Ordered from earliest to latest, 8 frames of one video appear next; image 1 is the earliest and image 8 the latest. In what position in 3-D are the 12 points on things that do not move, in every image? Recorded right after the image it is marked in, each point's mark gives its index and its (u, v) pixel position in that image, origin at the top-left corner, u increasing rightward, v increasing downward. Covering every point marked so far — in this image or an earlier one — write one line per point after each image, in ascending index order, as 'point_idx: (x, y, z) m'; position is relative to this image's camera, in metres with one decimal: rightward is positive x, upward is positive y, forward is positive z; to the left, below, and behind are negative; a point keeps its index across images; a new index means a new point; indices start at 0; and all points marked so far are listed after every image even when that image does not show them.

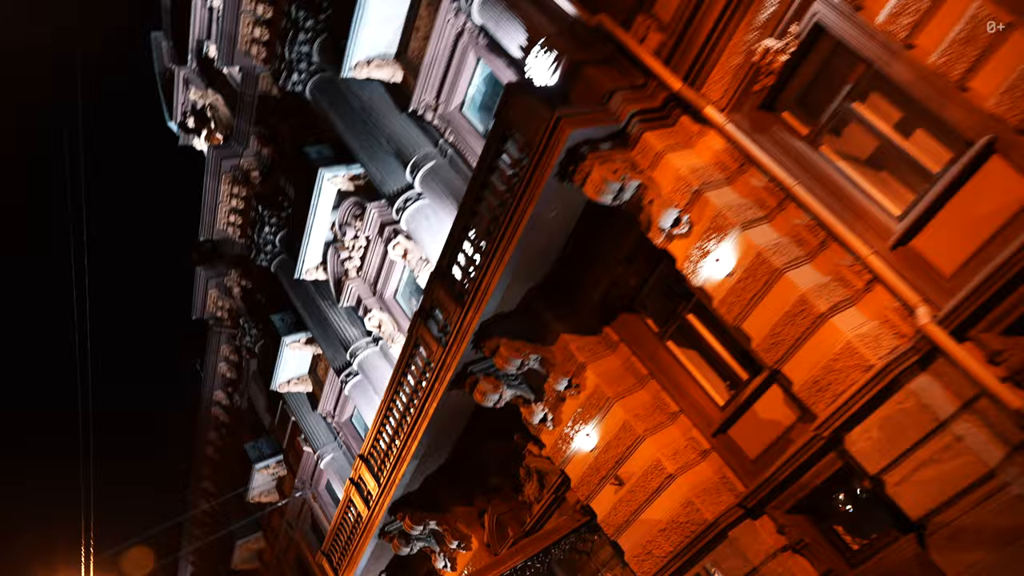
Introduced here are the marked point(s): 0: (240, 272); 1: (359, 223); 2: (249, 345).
0: (-6.8, +0.3, +19.4) m
1: (-2.8, +1.2, +14.2) m
2: (-6.6, -1.4, +19.5) m
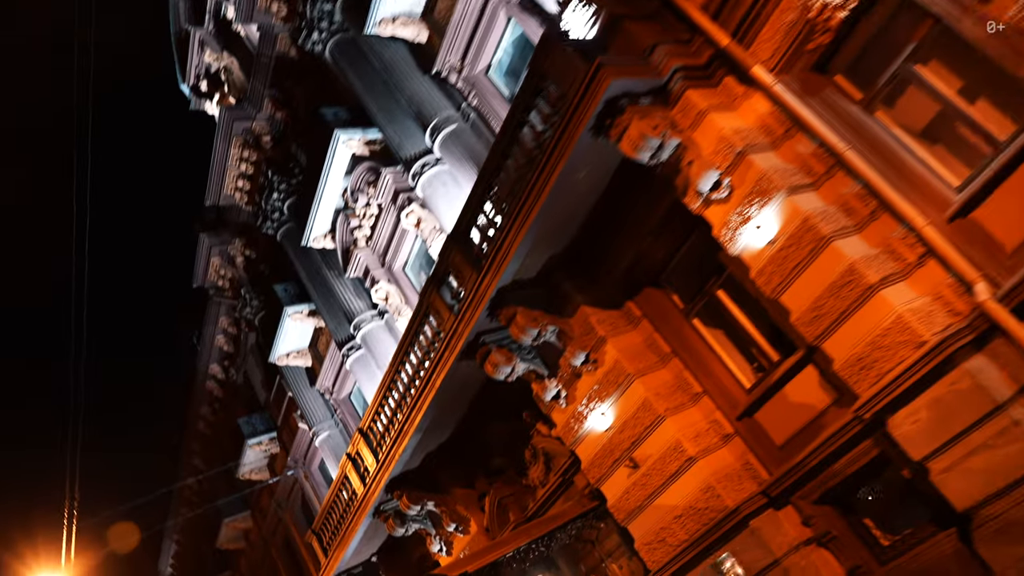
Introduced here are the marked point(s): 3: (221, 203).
0: (-6.5, +1.1, +18.9) m
1: (-2.5, +1.8, +13.7) m
2: (-6.4, -0.7, +19.0) m
3: (-6.8, +2.0, +18.2) m
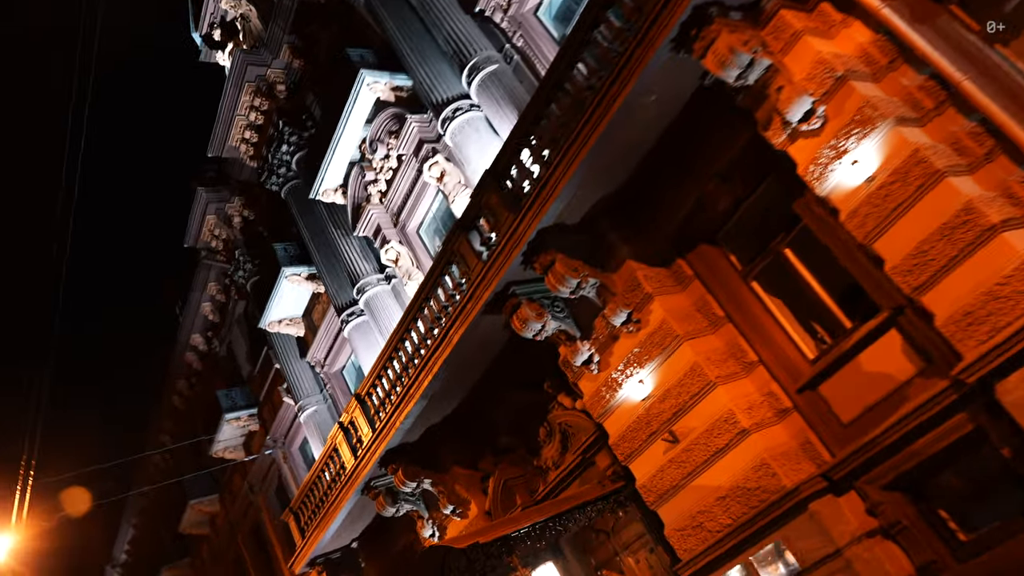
0: (-6.2, +2.0, +17.8) m
1: (-1.9, +2.5, +12.8) m
2: (-6.2, +0.2, +17.8) m
3: (-6.4, +2.9, +17.2) m
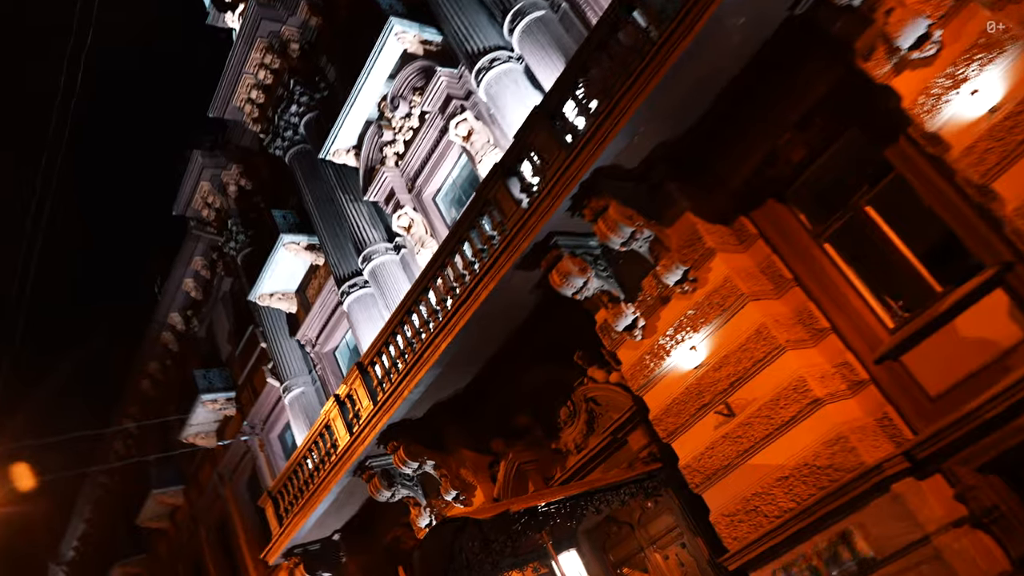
0: (-5.9, +2.5, +16.8) m
1: (-1.4, +3.0, +12.0) m
2: (-6.0, +0.8, +16.7) m
3: (-6.0, +3.6, +16.2) m
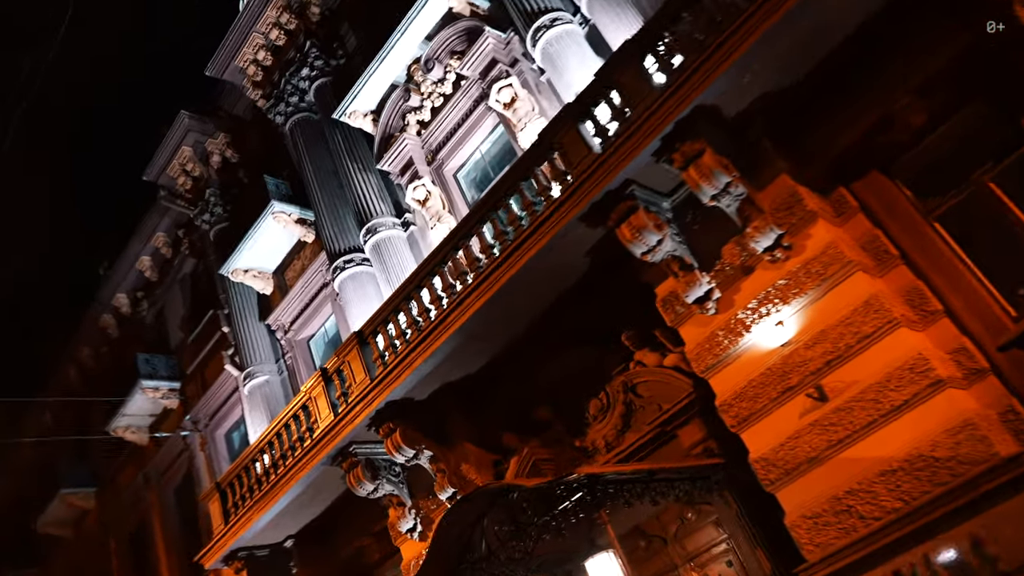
0: (-5.6, +3.0, +15.5) m
1: (-0.8, +3.3, +11.1) m
2: (-6.0, +1.2, +15.2) m
3: (-5.6, +4.0, +15.0) m
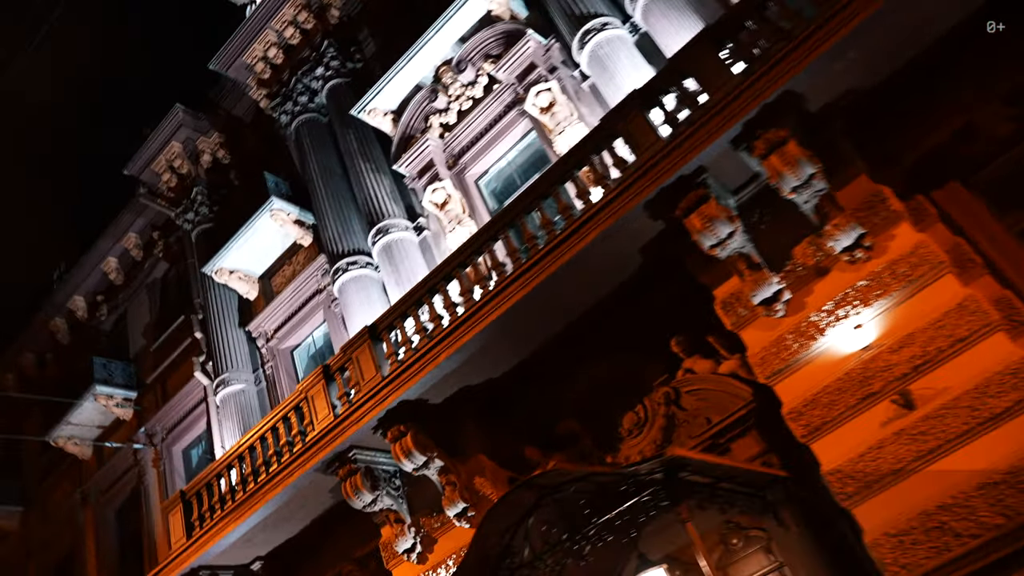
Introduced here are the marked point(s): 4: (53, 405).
0: (-5.5, +2.8, +14.8) m
1: (-0.3, +3.1, +10.7) m
2: (-6.0, +1.2, +14.3) m
3: (-5.3, +3.9, +14.4) m
4: (-9.7, -2.5, +16.4) m
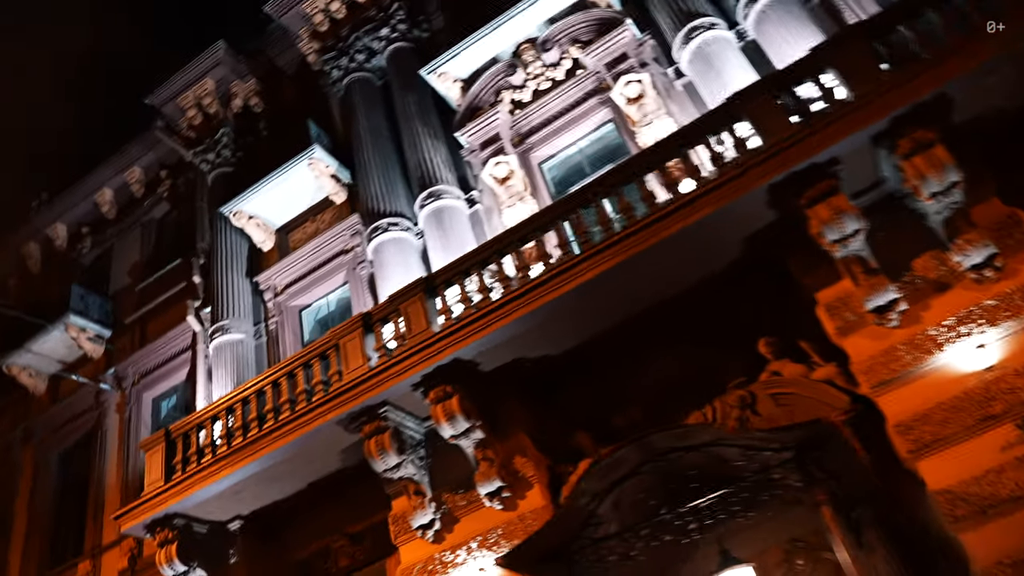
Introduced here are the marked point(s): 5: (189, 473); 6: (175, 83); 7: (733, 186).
0: (-4.6, +3.6, +14.1) m
1: (+0.9, +3.2, +10.4) m
2: (-5.3, +2.1, +13.5) m
3: (-4.2, +4.7, +13.8) m
4: (-9.8, -0.9, +15.0) m
5: (-3.7, -2.1, +8.9) m
6: (-6.2, +3.8, +14.3) m
7: (+2.0, +0.9, +6.9) m
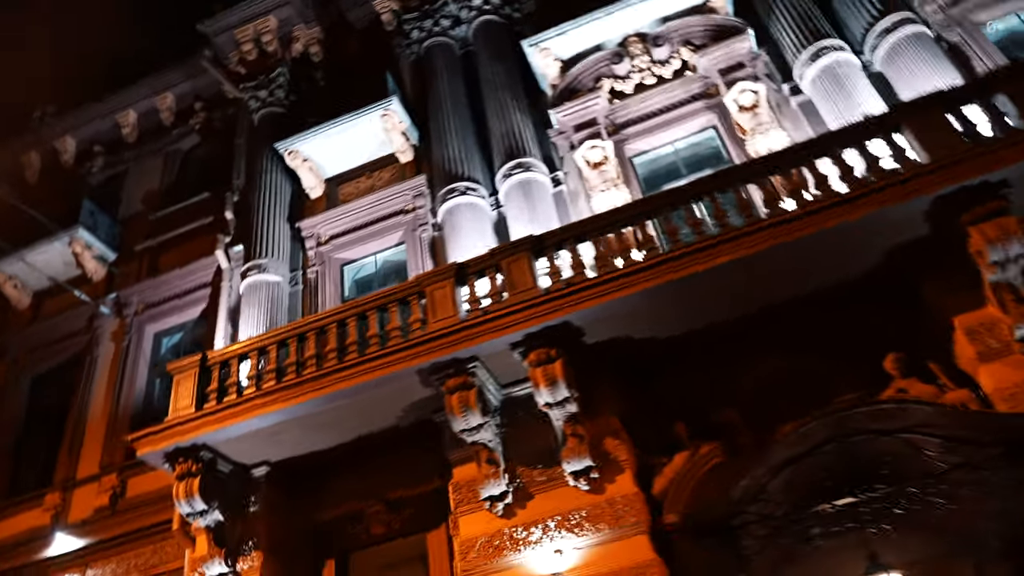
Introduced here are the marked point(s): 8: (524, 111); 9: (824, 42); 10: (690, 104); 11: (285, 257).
0: (-3.2, +4.4, +13.5) m
1: (+2.4, +3.1, +10.3) m
2: (-4.2, +3.1, +12.7) m
3: (-2.7, +5.4, +13.3) m
4: (-9.2, +0.8, +13.7) m
5: (-2.9, -1.2, +8.0) m
6: (-4.8, +4.8, +13.5) m
7: (+3.3, +0.9, +6.7) m
8: (+0.1, +2.4, +10.8) m
9: (+3.8, +2.9, +9.3) m
10: (+2.3, +2.4, +10.0) m
11: (-3.2, +0.4, +10.9) m
